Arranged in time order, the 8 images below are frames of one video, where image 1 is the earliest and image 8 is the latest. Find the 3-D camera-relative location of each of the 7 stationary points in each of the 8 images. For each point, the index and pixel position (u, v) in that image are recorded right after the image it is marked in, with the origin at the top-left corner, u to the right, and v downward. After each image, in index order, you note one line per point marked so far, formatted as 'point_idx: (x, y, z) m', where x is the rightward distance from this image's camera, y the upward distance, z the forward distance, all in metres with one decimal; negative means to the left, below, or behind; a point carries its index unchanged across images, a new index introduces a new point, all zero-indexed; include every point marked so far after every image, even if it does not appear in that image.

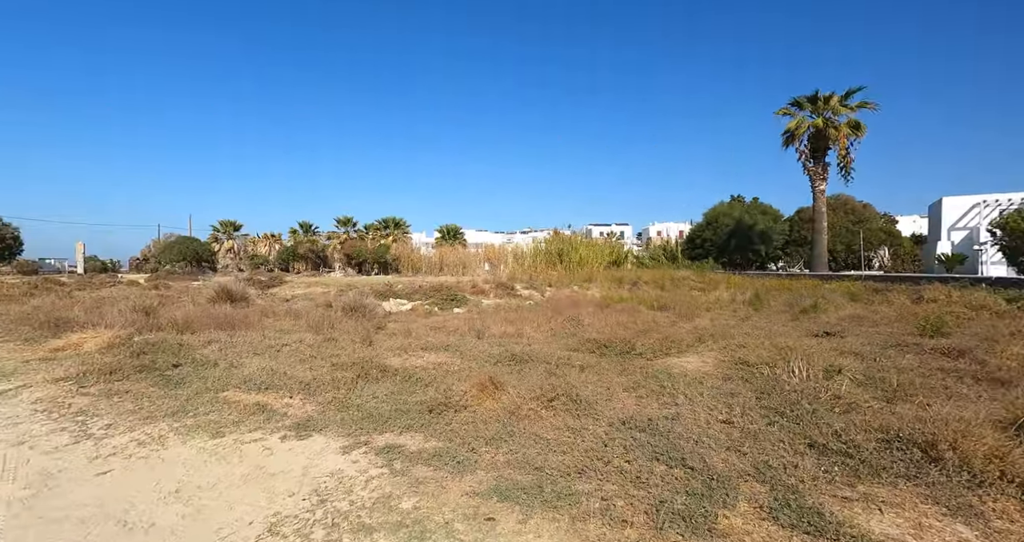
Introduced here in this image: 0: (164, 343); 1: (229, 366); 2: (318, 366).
0: (-6.3, -1.3, +9.3) m
1: (-3.9, -1.3, +7.1) m
2: (-2.5, -1.2, +6.6) m
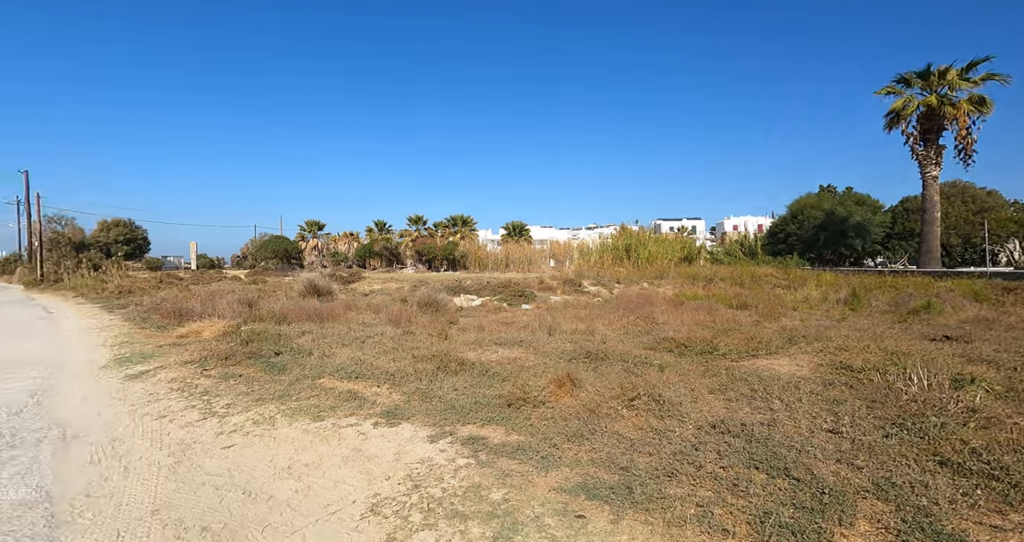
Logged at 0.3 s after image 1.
0: (-4.9, -1.2, +10.1) m
1: (-2.8, -1.3, +7.7) m
2: (-1.5, -1.2, +6.9) m
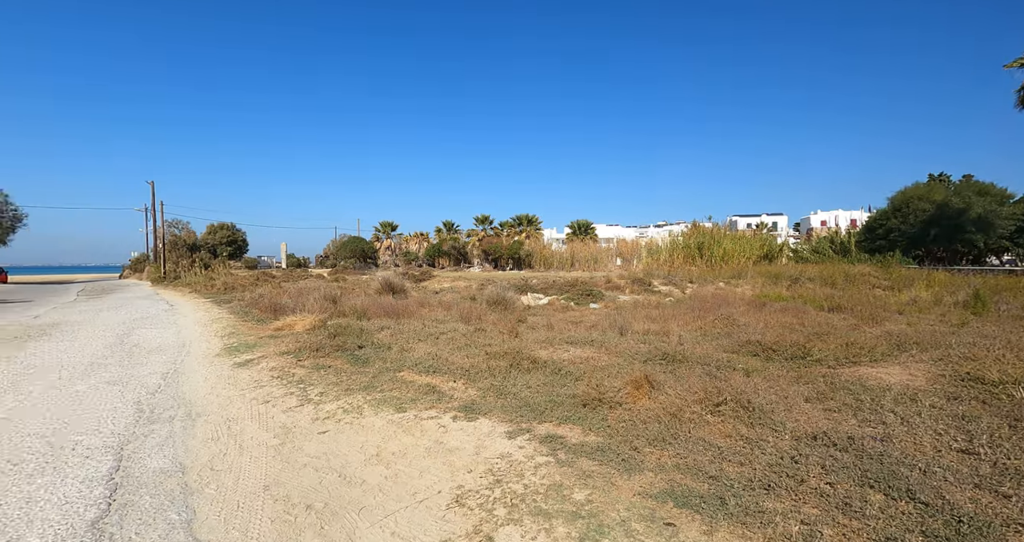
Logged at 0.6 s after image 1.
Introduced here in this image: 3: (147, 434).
0: (-3.5, -1.2, +10.7) m
1: (-1.7, -1.3, +7.9) m
2: (-0.5, -1.2, +7.0) m
3: (-3.4, -1.5, +4.8) m
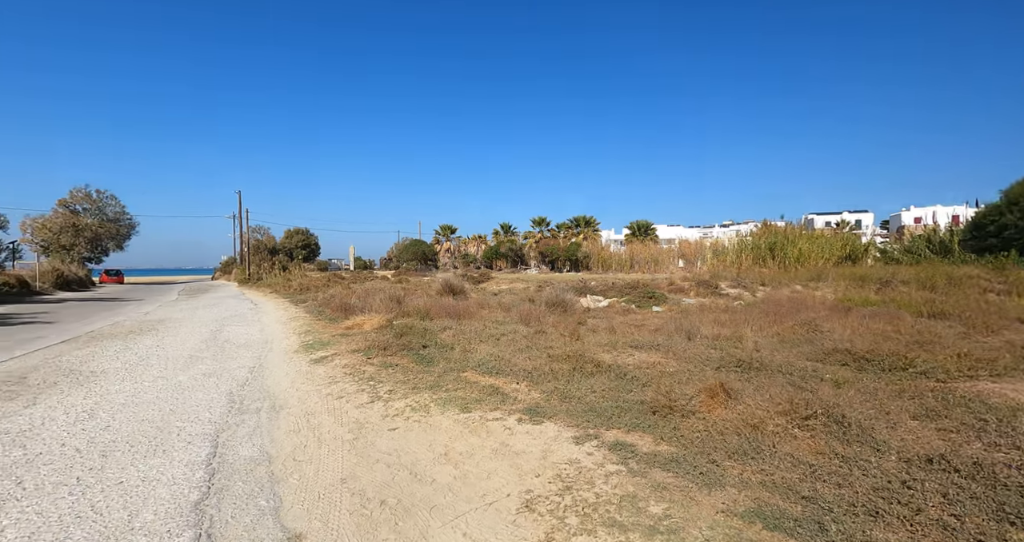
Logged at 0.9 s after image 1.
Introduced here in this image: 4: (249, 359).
0: (-2.2, -1.2, +10.9) m
1: (-0.8, -1.3, +8.0) m
2: (+0.3, -1.2, +7.0) m
3: (-2.8, -1.6, +5.1) m
4: (-4.6, -1.5, +8.8) m
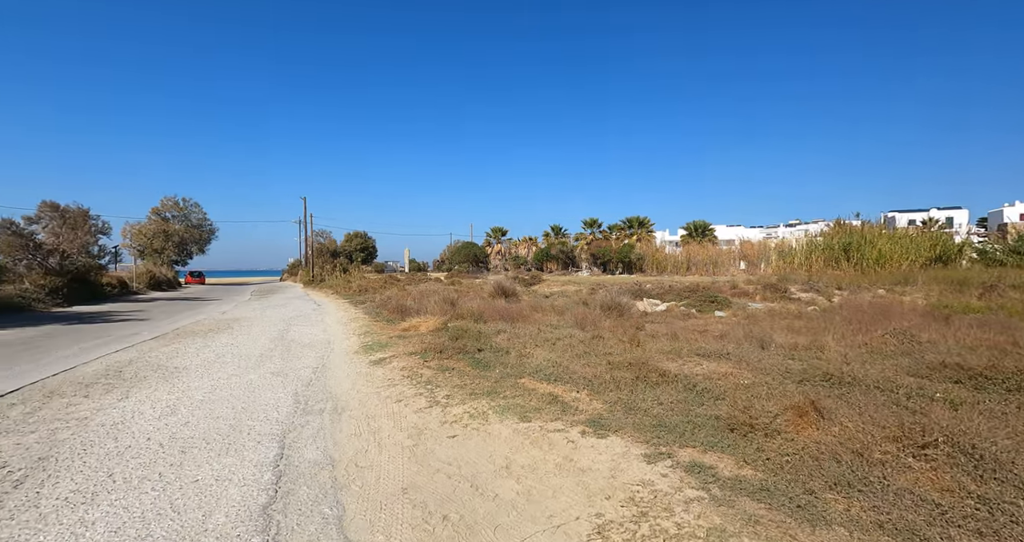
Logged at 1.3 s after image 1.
0: (-0.9, -1.3, +10.9) m
1: (+0.1, -1.3, +7.9) m
2: (+1.1, -1.2, +6.7) m
3: (-2.2, -1.6, +5.2) m
4: (-3.6, -1.6, +9.0) m
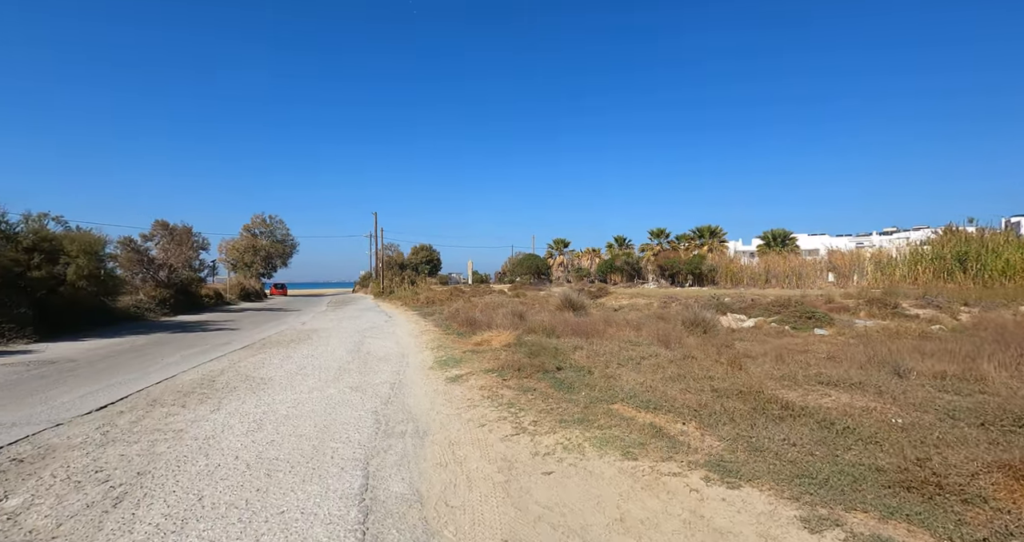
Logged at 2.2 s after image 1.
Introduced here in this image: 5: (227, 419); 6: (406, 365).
0: (+0.7, -1.6, +10.4) m
1: (+1.4, -1.6, +7.3) m
2: (+2.2, -1.4, +6.0) m
3: (-1.3, -1.8, +4.9) m
4: (-2.2, -1.9, +8.9) m
5: (-3.7, -1.9, +6.5) m
6: (-2.1, -1.8, +9.6) m
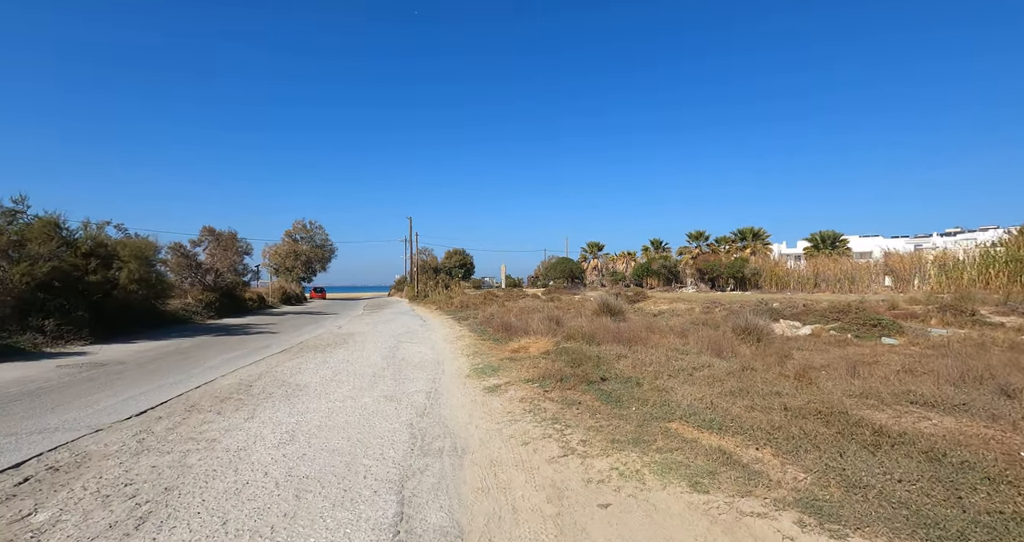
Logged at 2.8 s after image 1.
0: (+1.5, -1.7, +9.9) m
1: (+2.0, -1.6, +6.7) m
2: (+2.7, -1.5, +5.4) m
3: (-0.8, -1.8, +4.5) m
4: (-1.5, -1.9, +8.6) m
5: (-3.2, -2.0, +6.3) m
6: (-1.3, -1.9, +9.2) m
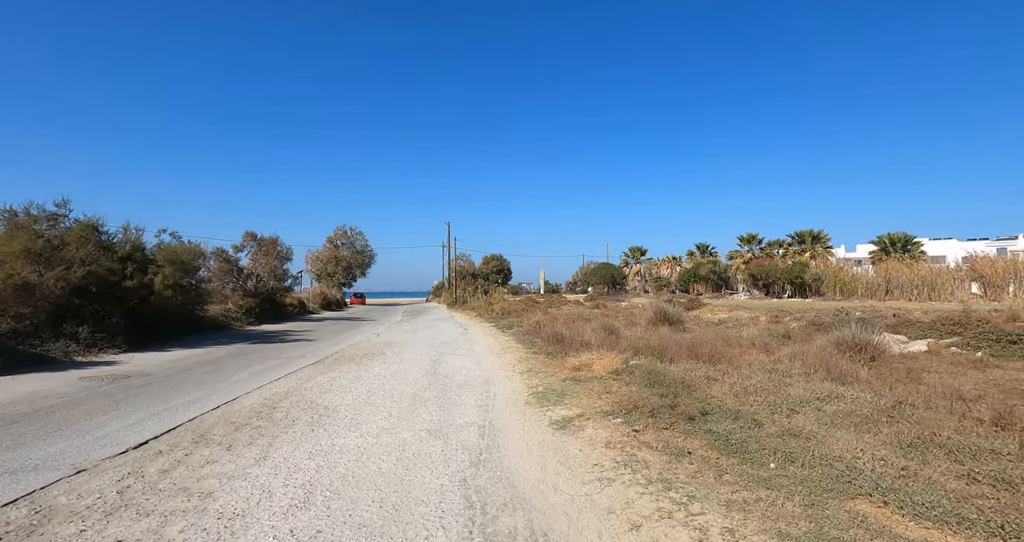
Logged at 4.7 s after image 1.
0: (+2.5, -1.7, +8.2) m
1: (+2.8, -1.6, +4.9) m
2: (+3.5, -1.5, +3.6) m
3: (-0.1, -1.8, +2.9) m
4: (-0.5, -2.0, +7.0) m
5: (-2.4, -2.0, +4.9) m
6: (-0.3, -2.0, +7.7) m
